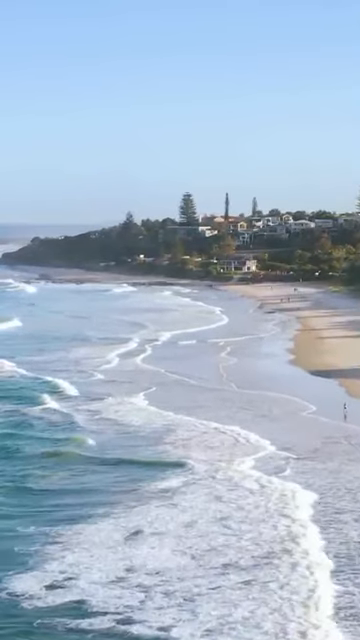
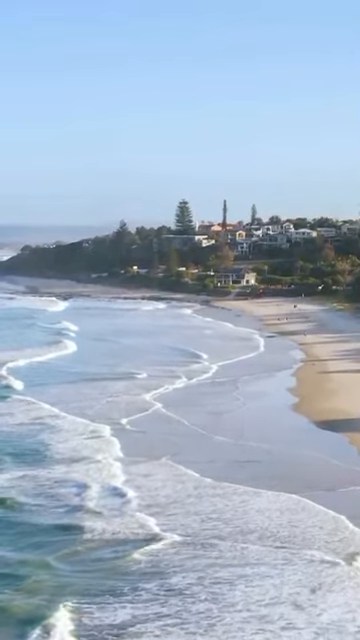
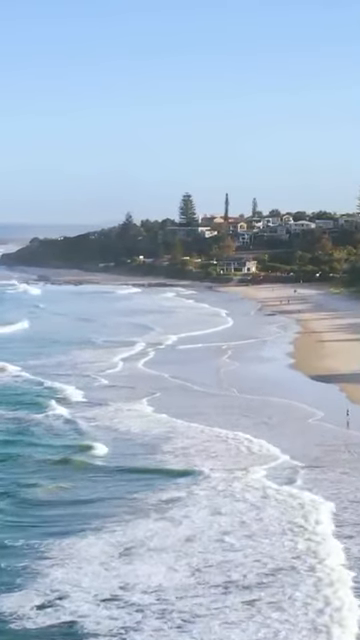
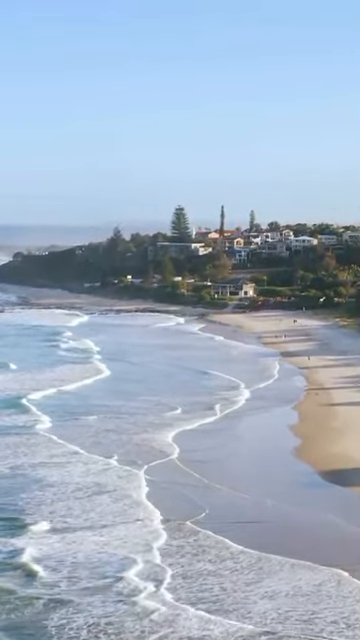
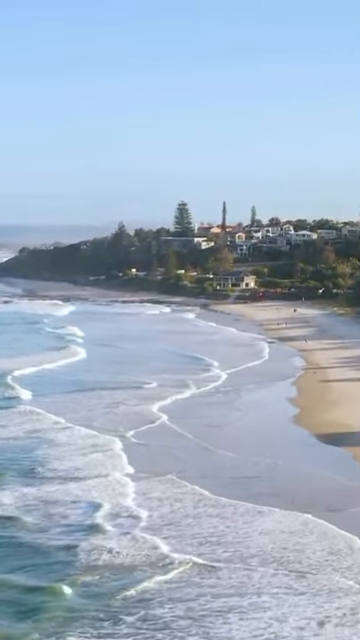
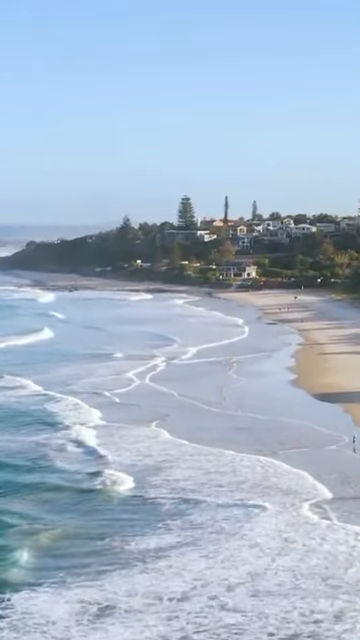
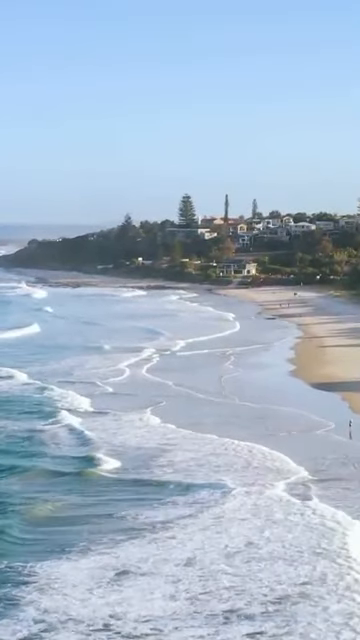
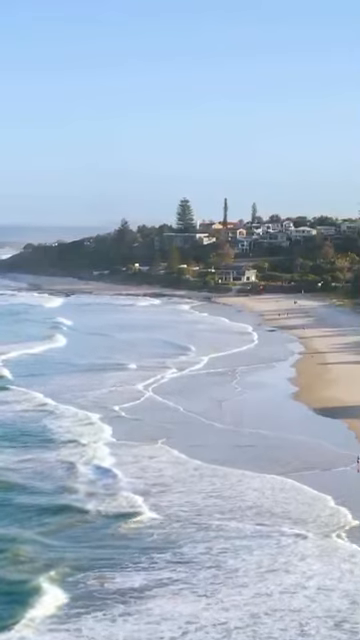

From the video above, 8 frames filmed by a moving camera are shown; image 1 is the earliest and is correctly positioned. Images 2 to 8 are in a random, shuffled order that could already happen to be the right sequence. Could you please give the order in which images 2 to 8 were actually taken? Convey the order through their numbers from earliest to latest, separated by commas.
3, 7, 6, 8, 2, 5, 4
